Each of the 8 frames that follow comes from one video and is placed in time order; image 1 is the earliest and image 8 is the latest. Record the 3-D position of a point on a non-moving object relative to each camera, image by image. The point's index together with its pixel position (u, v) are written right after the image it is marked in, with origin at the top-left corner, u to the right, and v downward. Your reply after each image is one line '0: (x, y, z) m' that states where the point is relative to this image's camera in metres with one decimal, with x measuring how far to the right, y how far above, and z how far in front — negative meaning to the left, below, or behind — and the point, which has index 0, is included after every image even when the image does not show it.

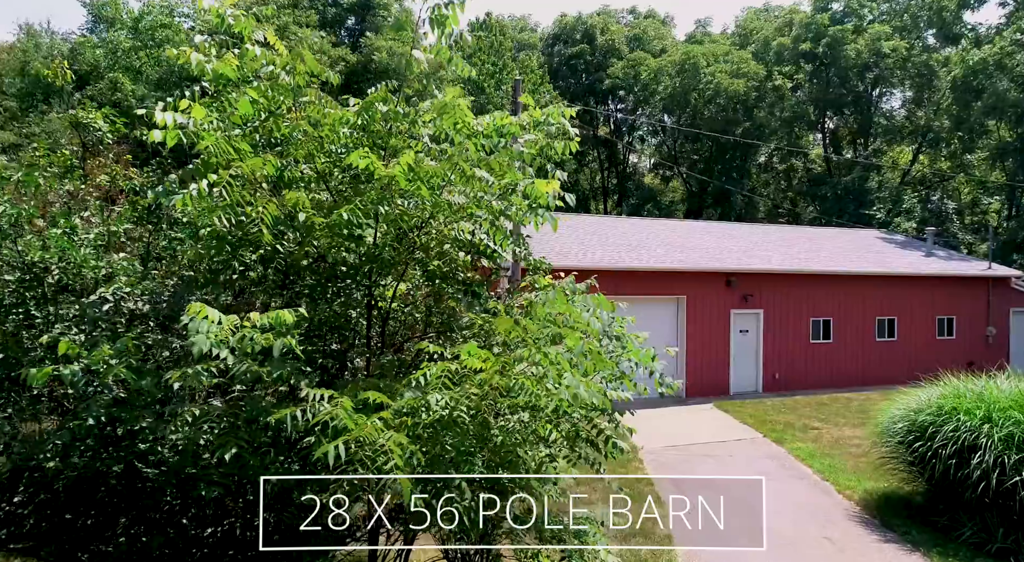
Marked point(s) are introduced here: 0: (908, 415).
0: (+3.8, -1.3, +6.8) m
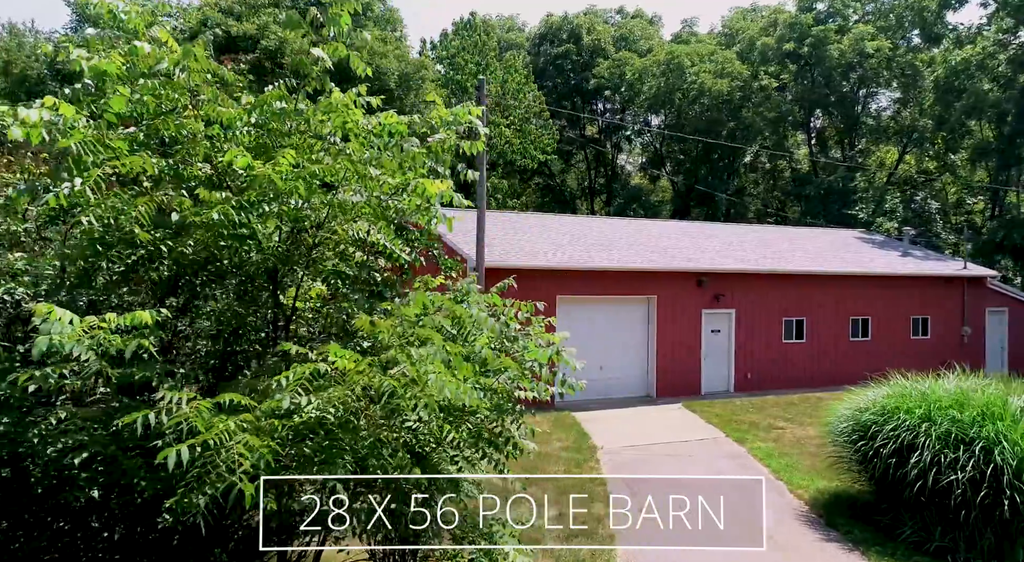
0: (+3.3, -1.3, +6.8) m
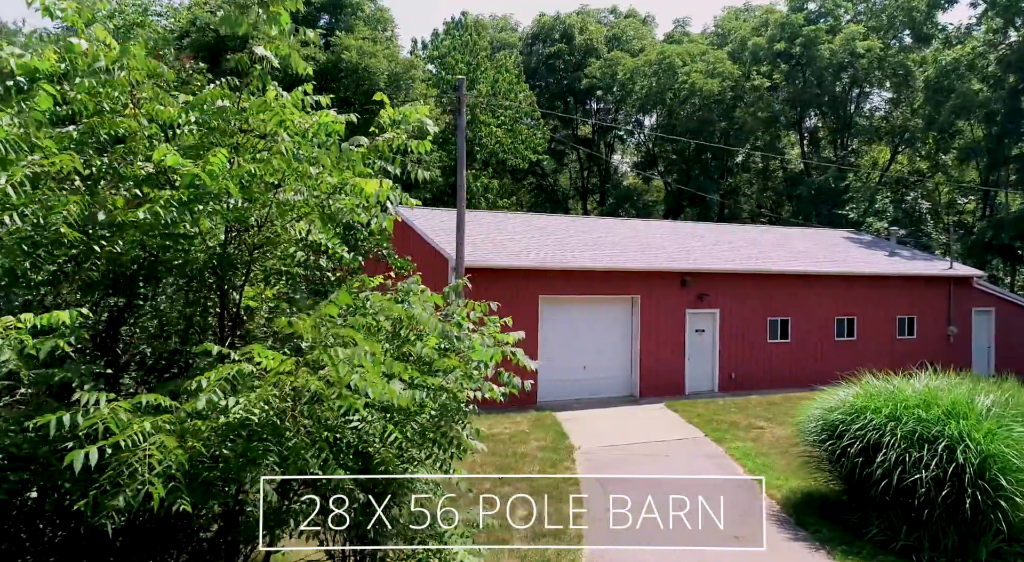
0: (+3.0, -1.3, +6.8) m
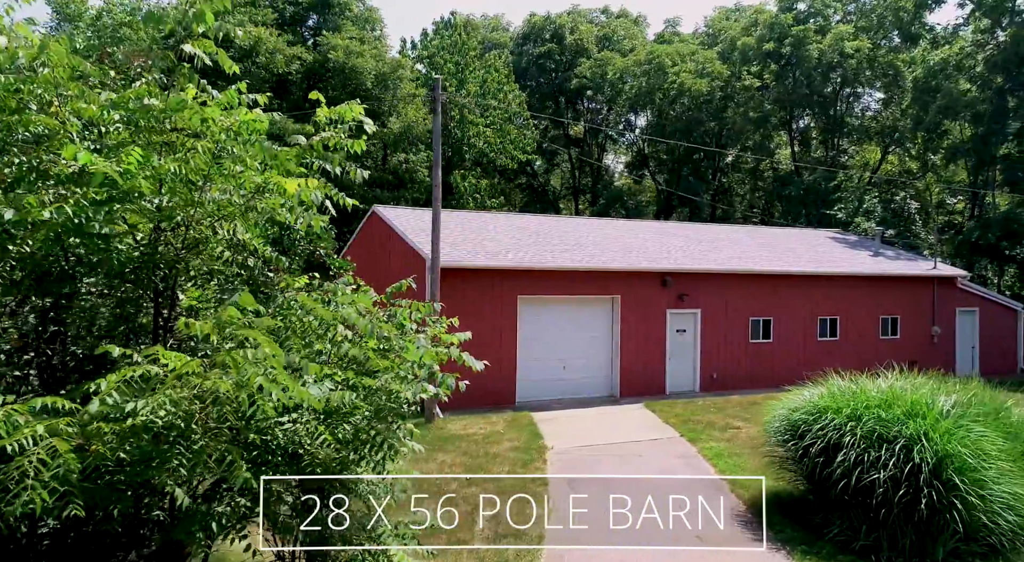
0: (+2.6, -1.3, +6.8) m
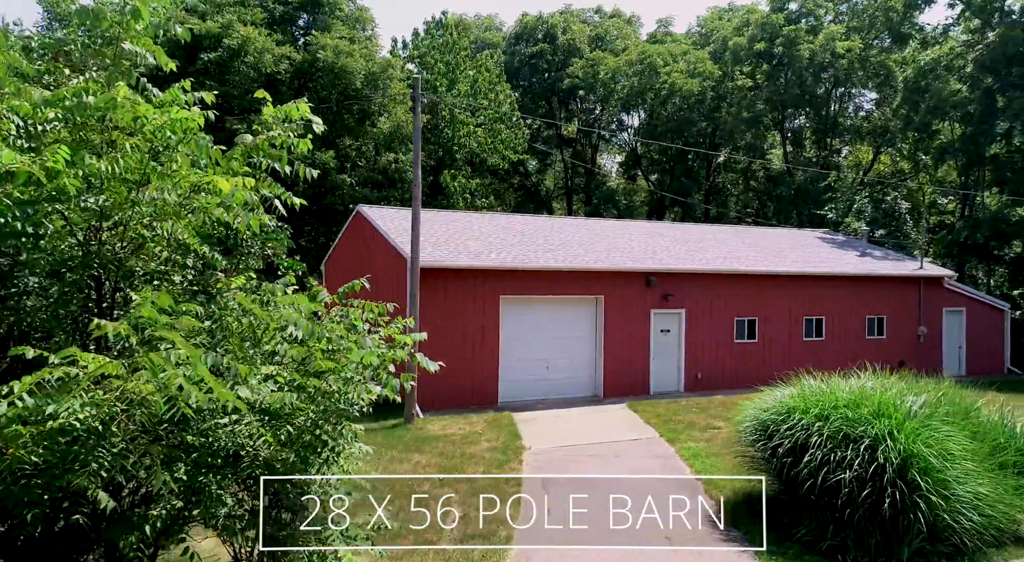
0: (+2.4, -1.3, +6.8) m
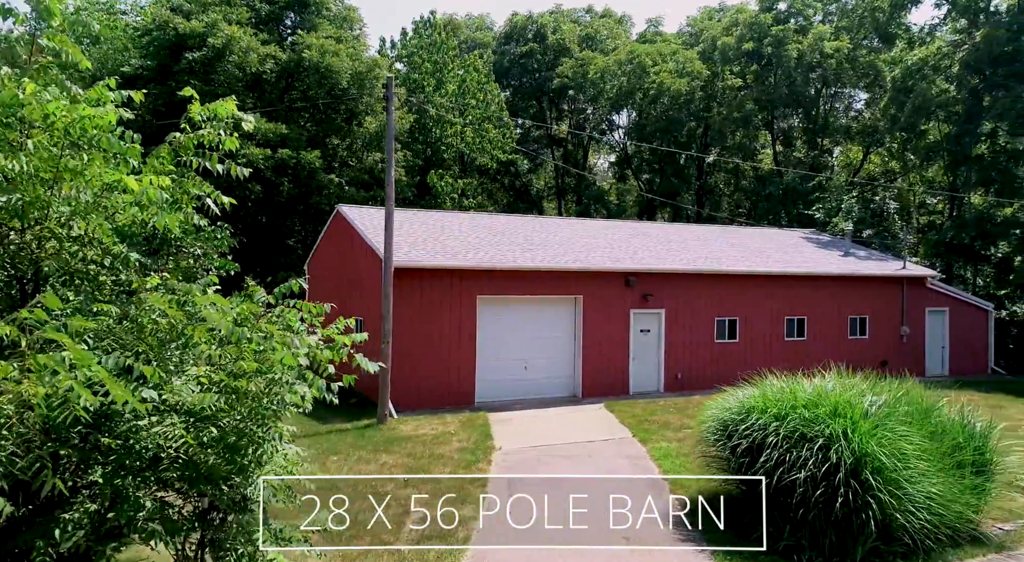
0: (+2.0, -1.3, +6.7) m
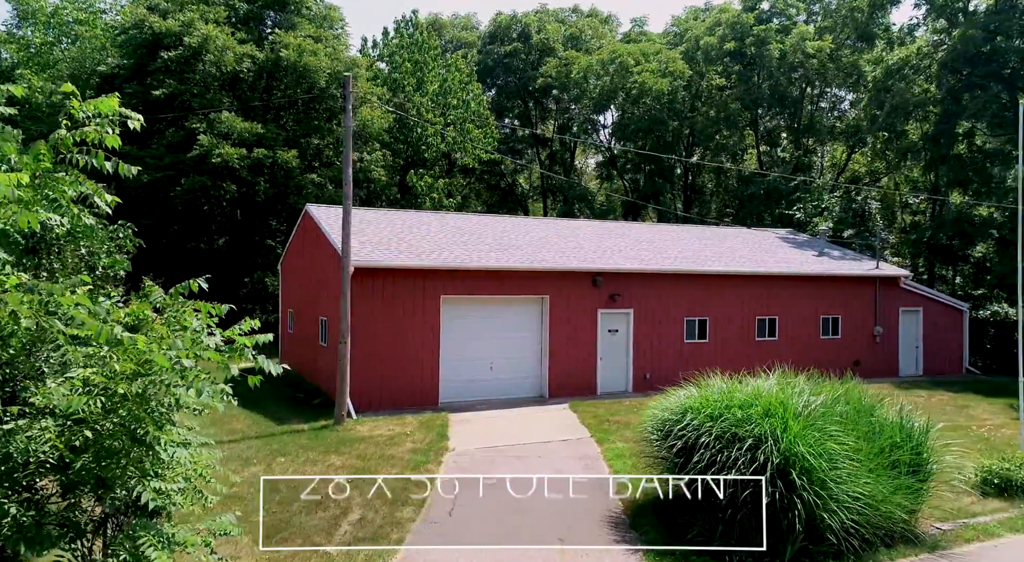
0: (+1.4, -1.3, +6.7) m
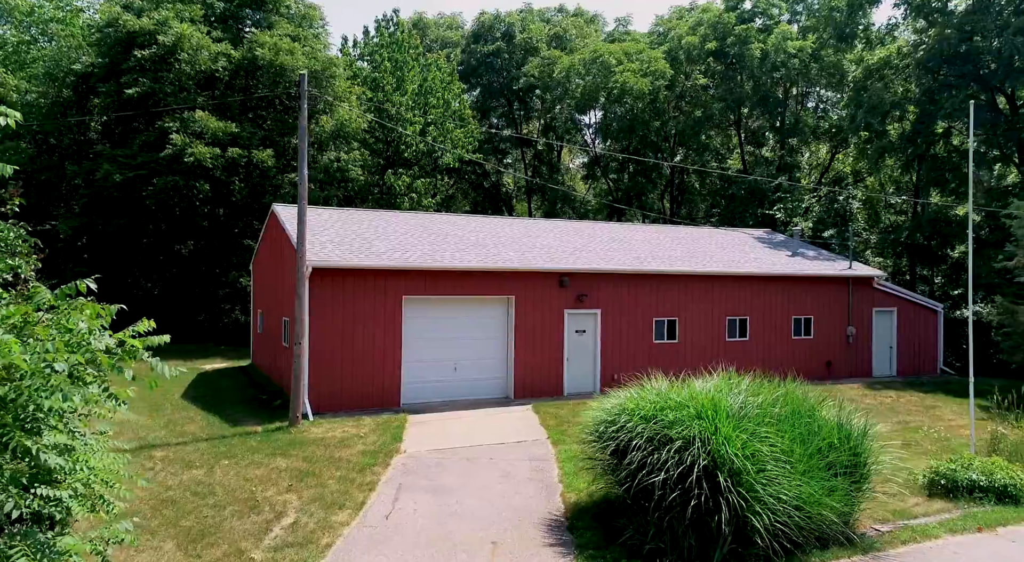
0: (+0.8, -1.3, +6.6) m
